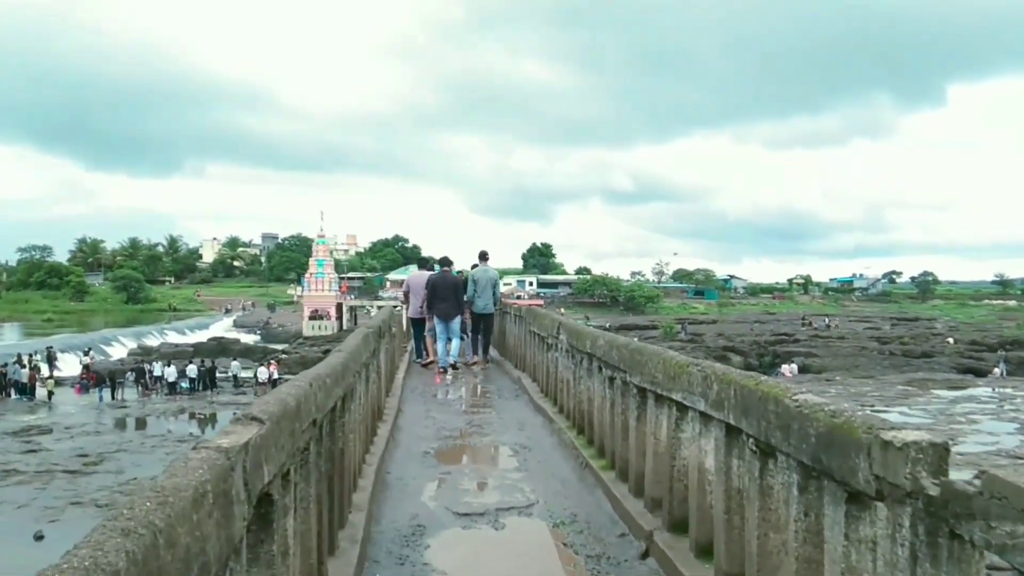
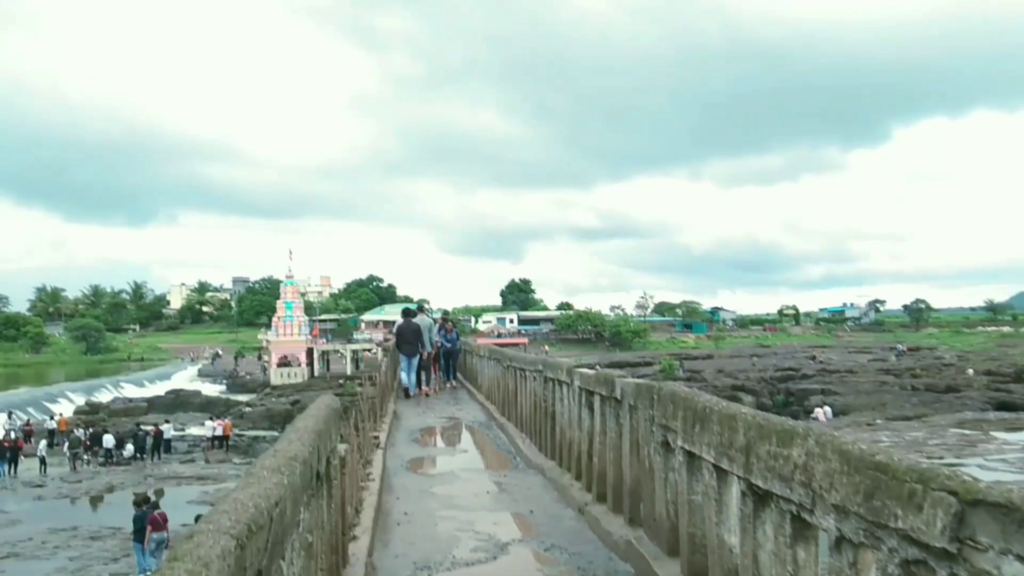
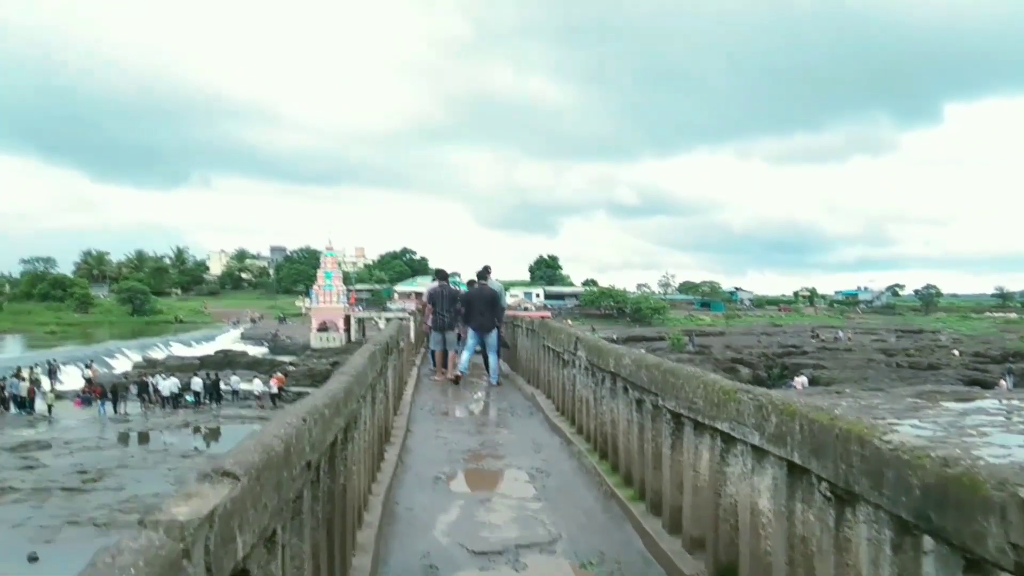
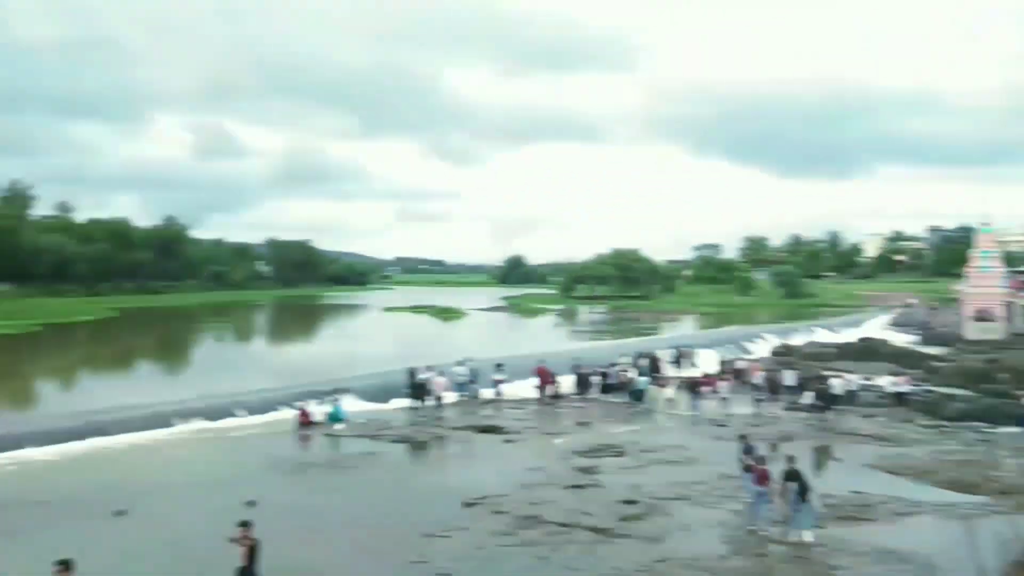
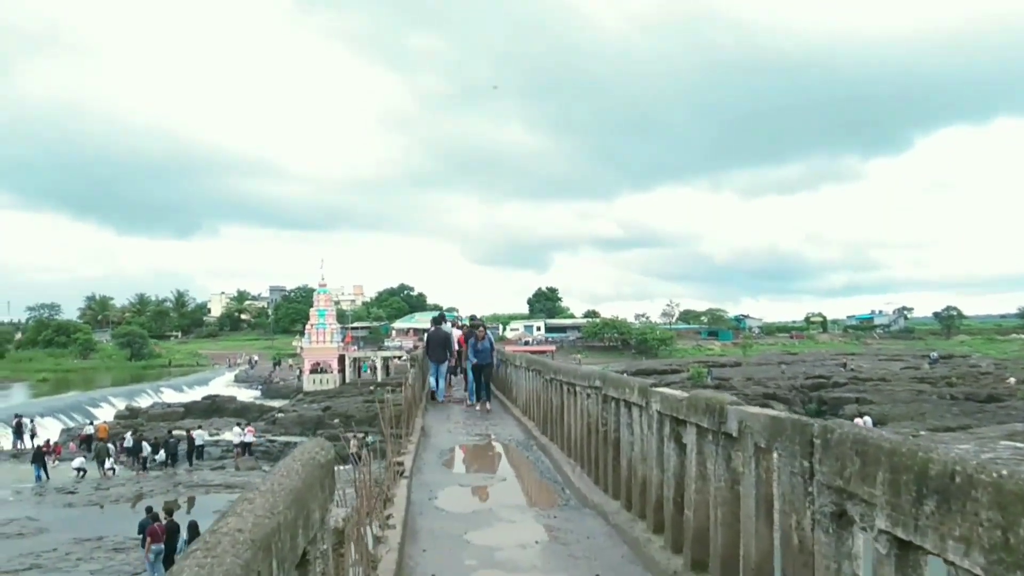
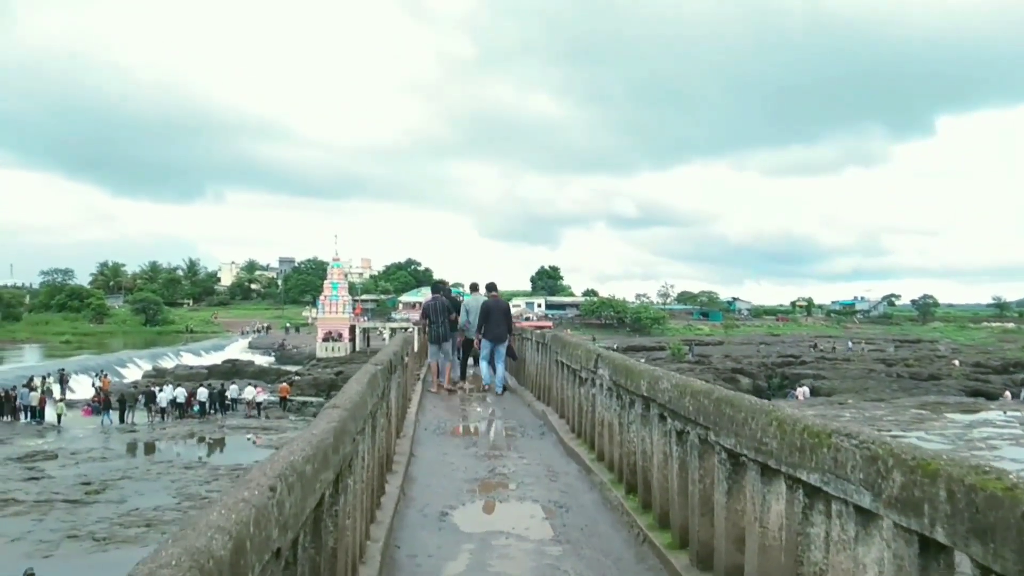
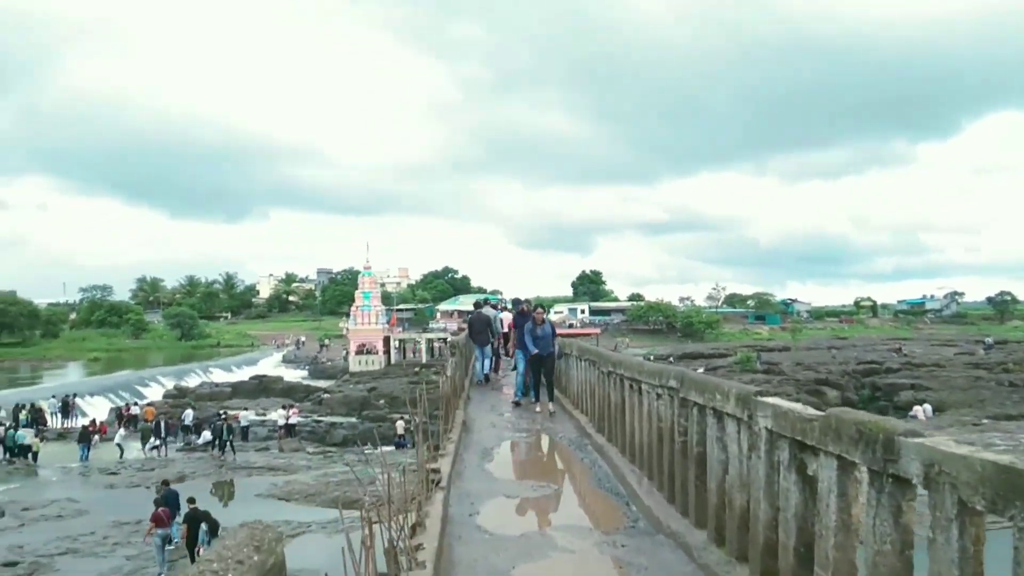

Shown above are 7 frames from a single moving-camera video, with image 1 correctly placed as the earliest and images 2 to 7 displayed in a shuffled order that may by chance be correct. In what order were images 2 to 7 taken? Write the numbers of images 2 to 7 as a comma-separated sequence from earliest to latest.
3, 6, 2, 5, 7, 4
